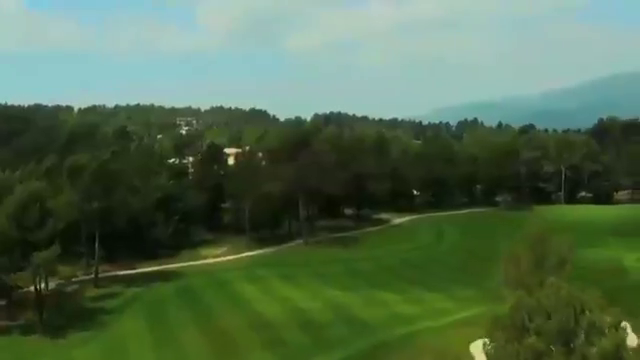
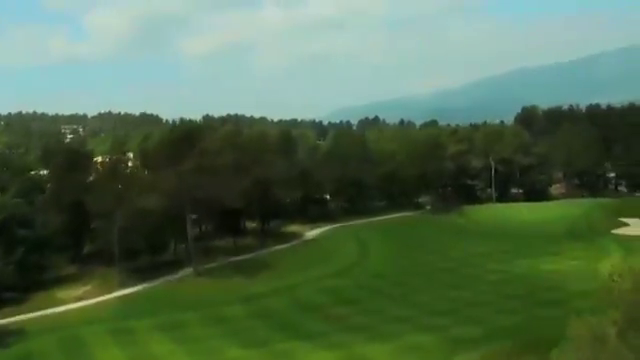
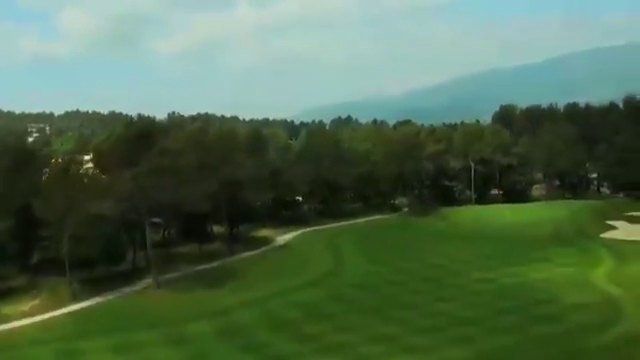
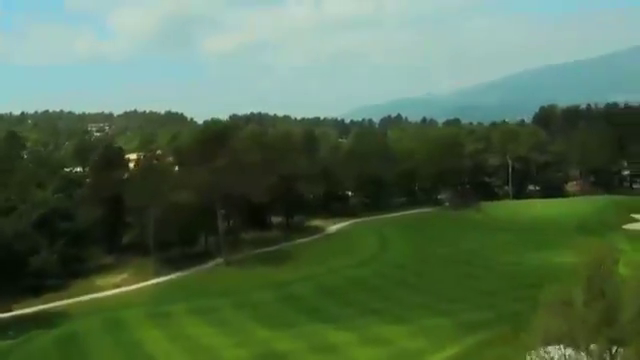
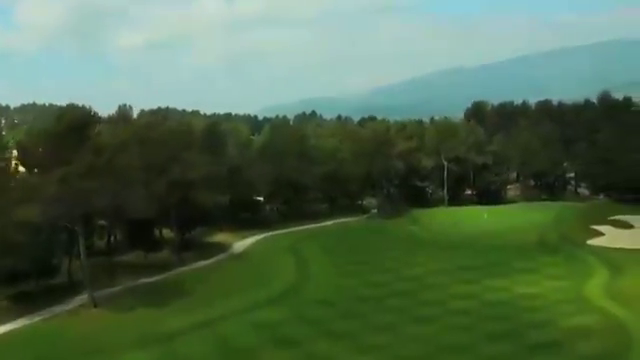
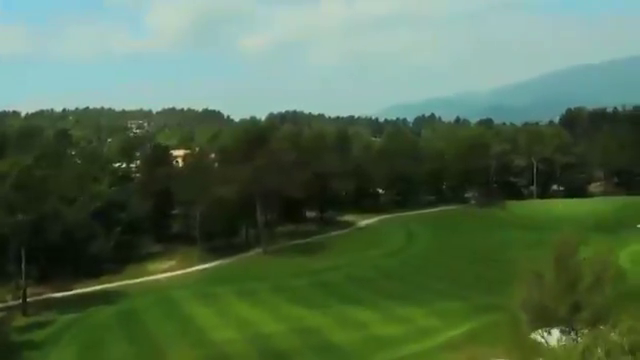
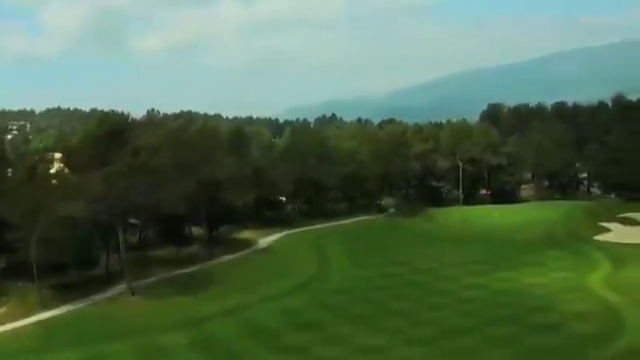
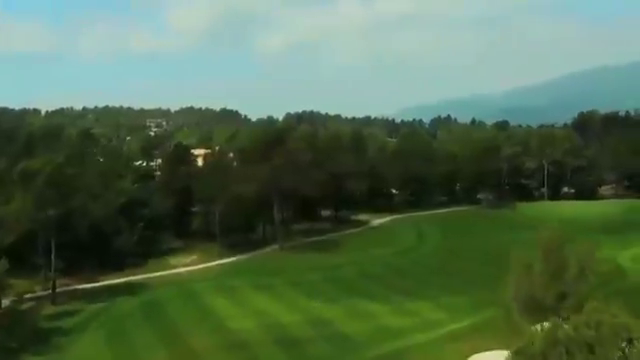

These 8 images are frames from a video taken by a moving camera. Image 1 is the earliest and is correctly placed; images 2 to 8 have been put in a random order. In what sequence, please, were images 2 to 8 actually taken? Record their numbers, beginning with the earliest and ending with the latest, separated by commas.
8, 6, 4, 2, 3, 7, 5
